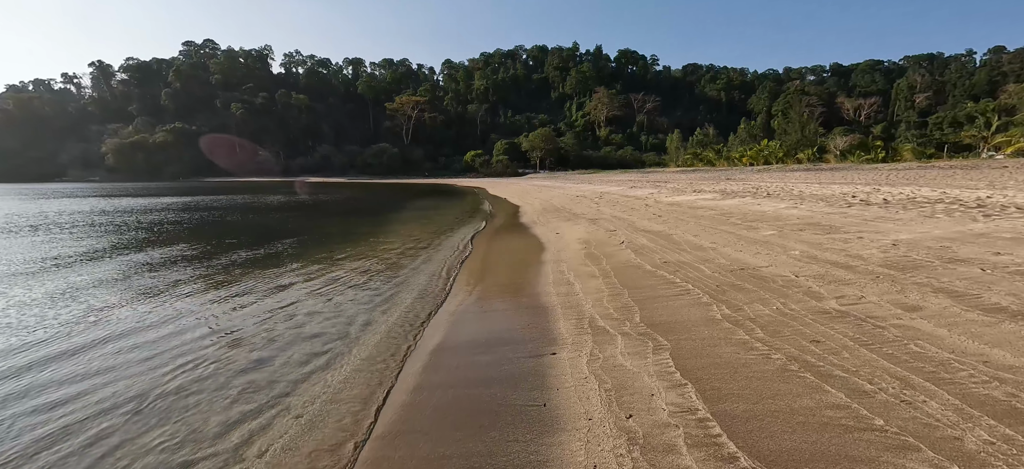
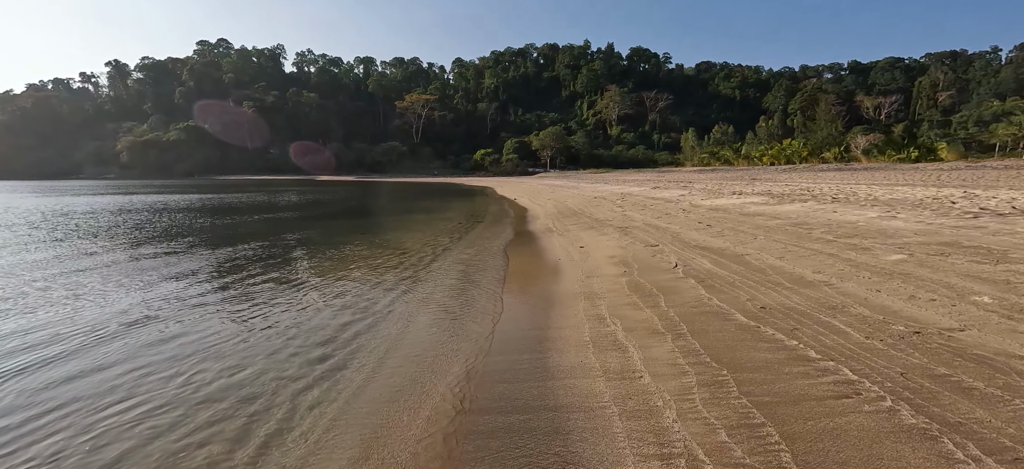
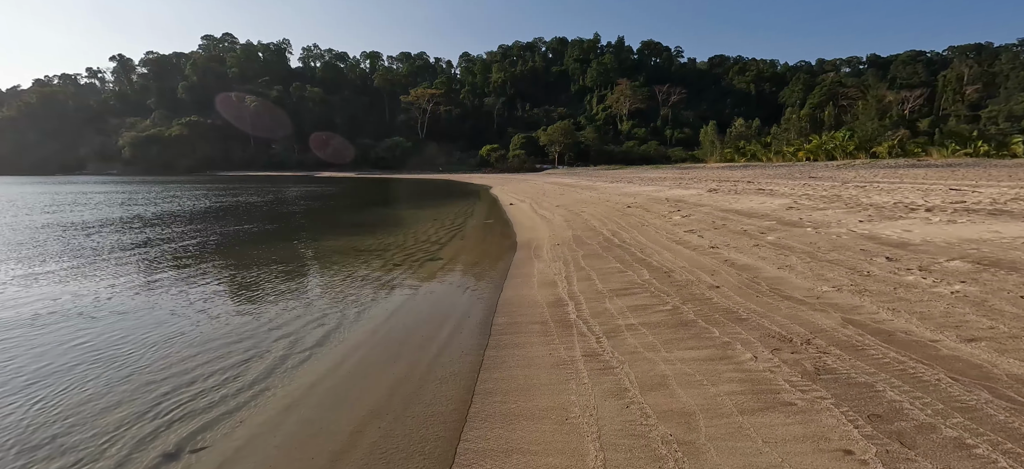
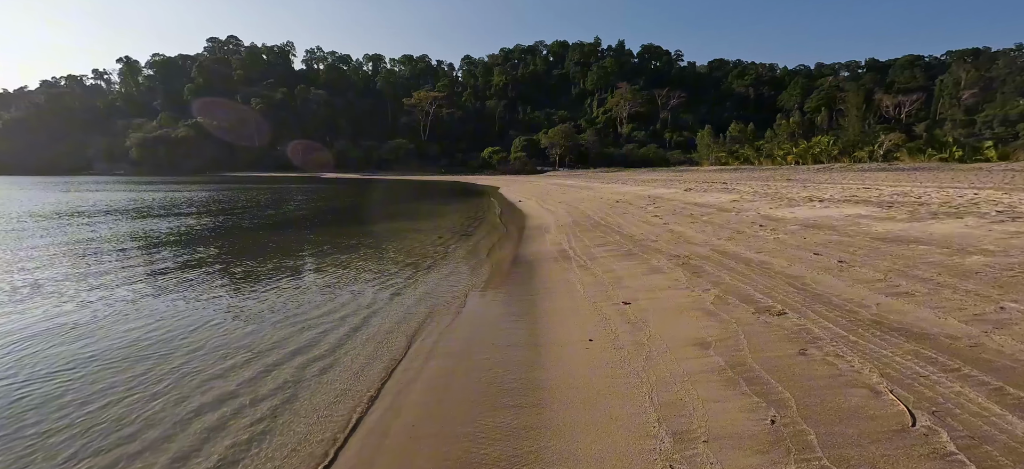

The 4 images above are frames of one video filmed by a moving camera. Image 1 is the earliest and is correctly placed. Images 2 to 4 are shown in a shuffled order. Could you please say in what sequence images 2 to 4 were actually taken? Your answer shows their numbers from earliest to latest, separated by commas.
2, 4, 3
